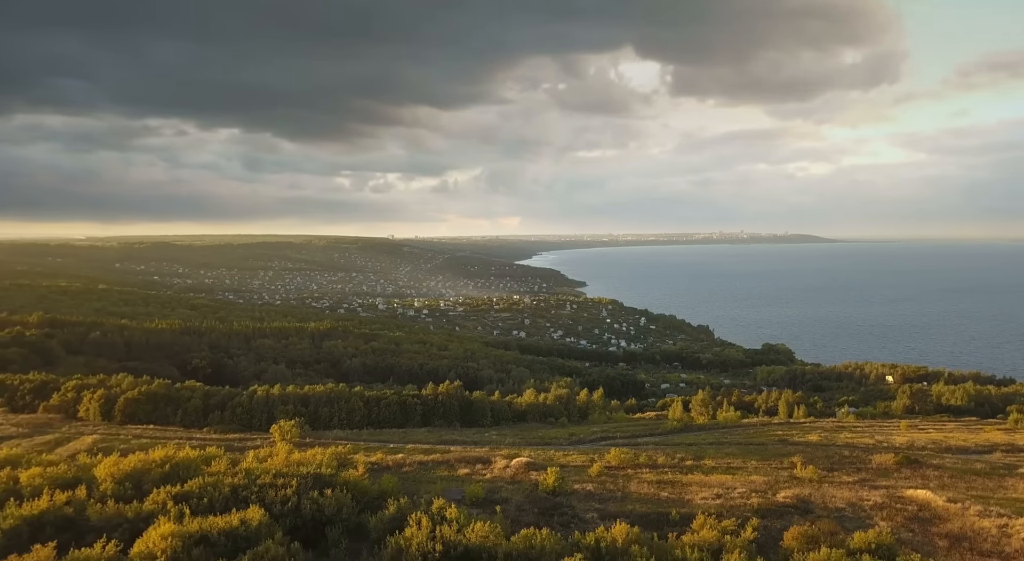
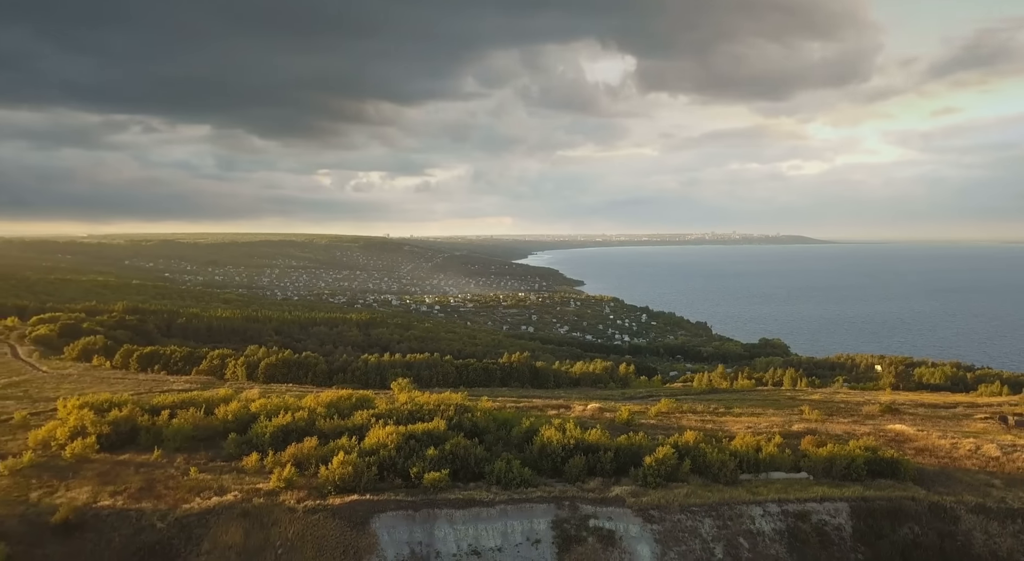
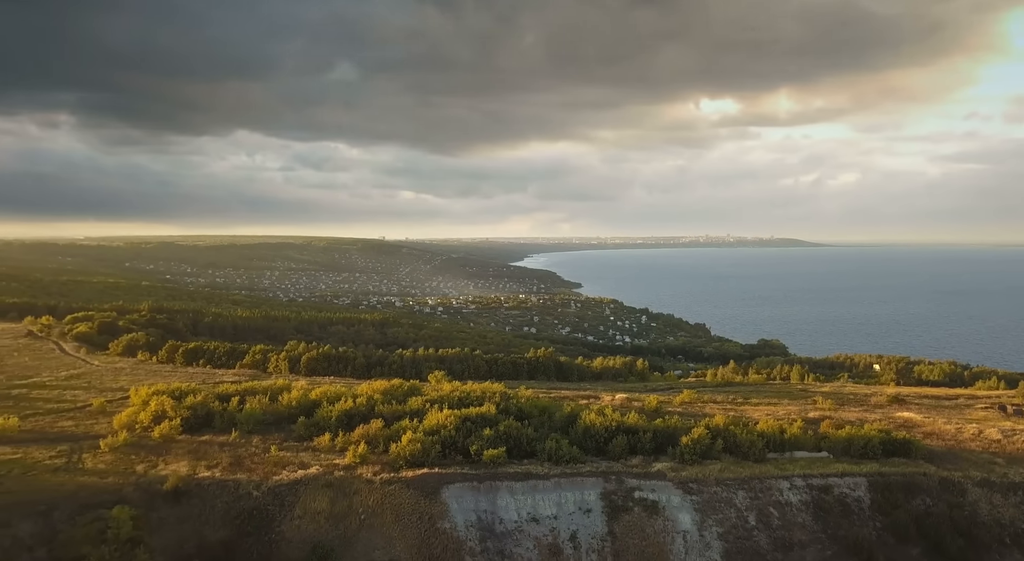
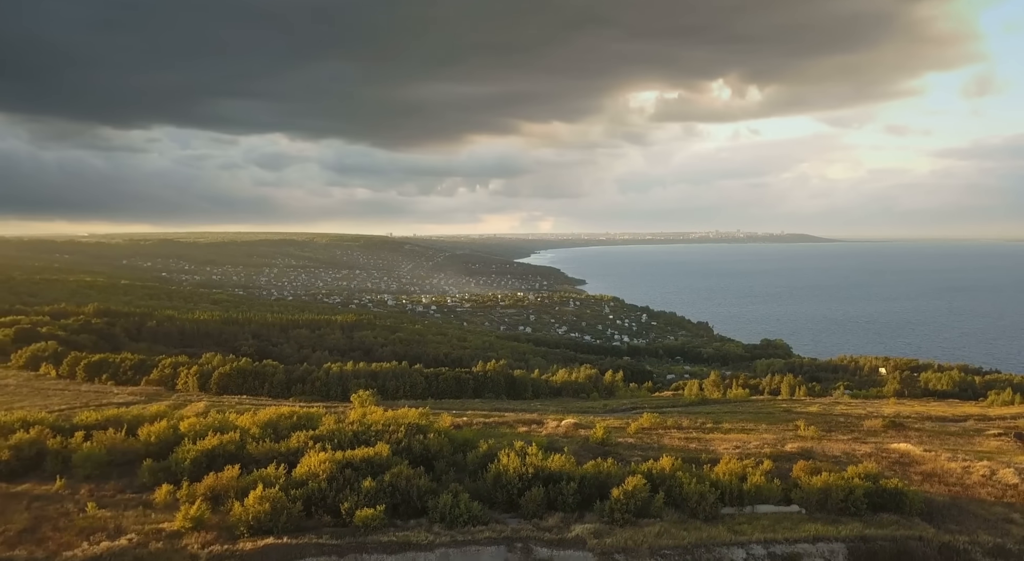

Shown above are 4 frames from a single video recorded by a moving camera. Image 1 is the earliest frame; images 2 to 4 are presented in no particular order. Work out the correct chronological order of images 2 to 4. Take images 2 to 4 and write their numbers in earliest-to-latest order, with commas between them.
4, 2, 3
